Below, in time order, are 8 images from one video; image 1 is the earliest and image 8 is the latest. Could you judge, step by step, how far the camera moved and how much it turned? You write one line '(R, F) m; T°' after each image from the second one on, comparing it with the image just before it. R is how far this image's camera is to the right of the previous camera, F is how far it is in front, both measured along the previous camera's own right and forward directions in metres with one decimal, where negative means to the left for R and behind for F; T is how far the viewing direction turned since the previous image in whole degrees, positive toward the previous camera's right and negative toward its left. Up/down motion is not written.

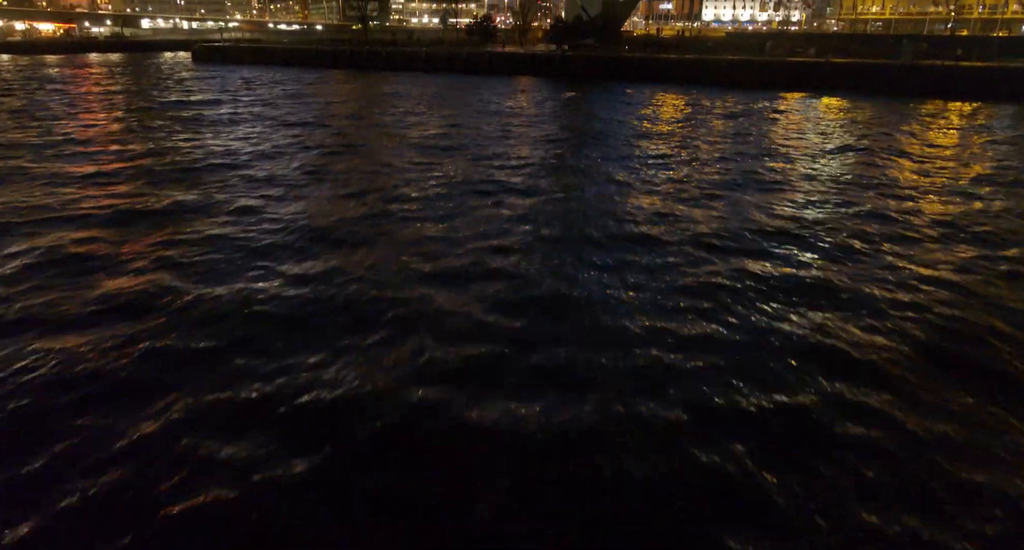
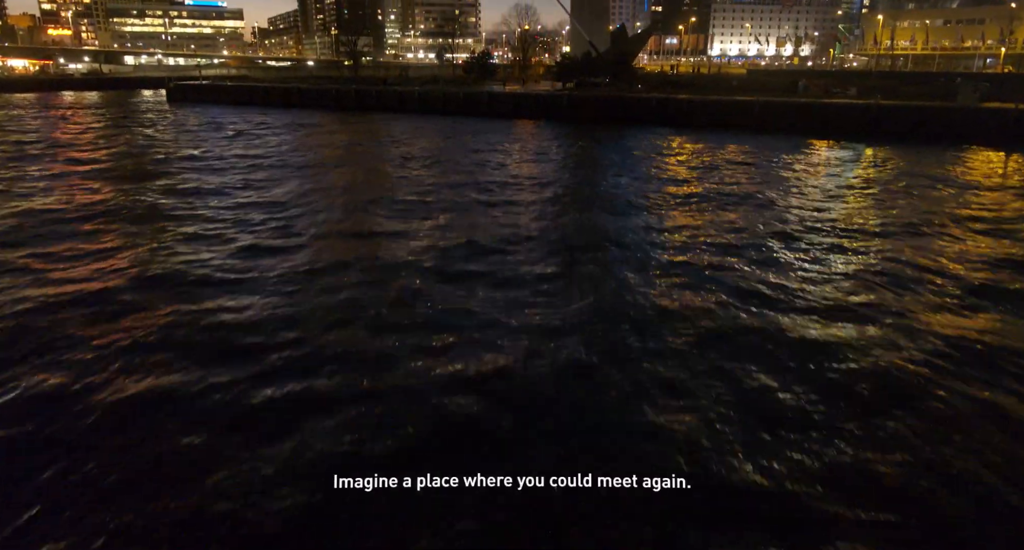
(-0.3, +4.9) m; 0°
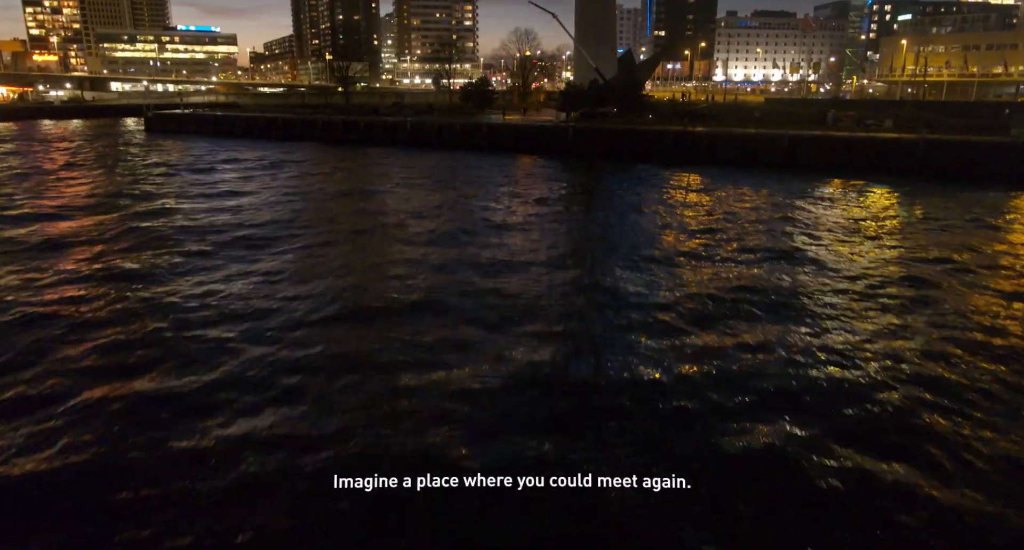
(-0.2, +3.7) m; 0°
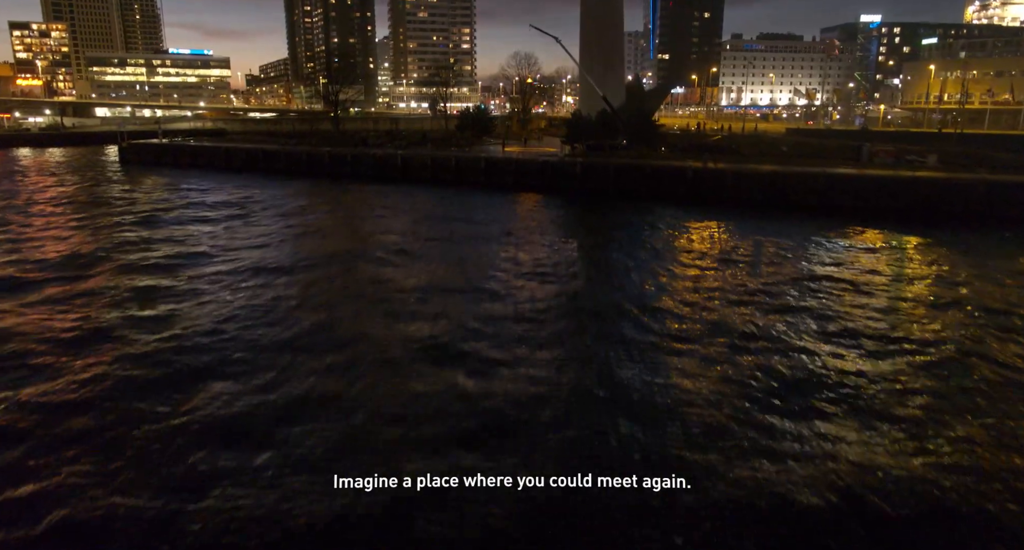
(-0.1, +3.7) m; 0°
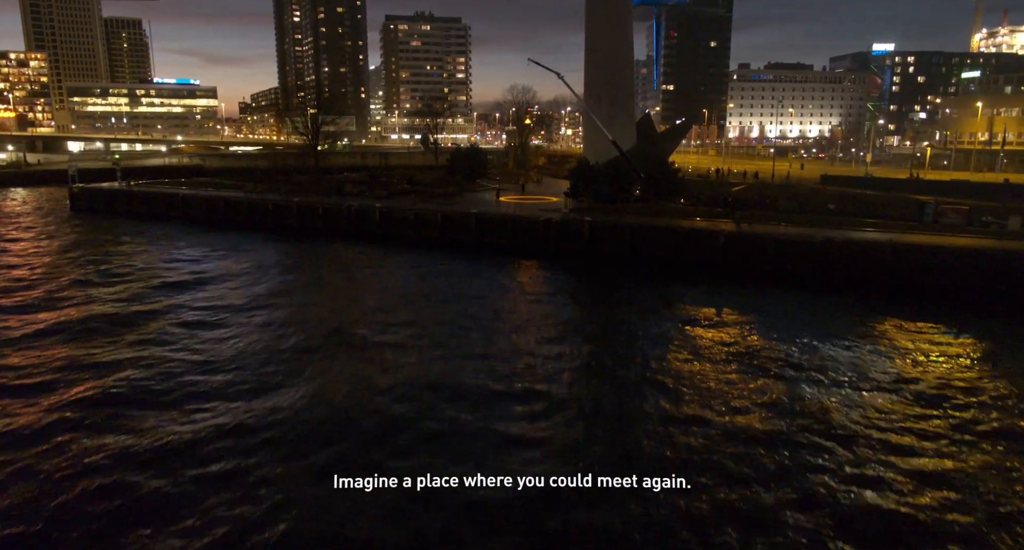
(0.0, +5.4) m; 0°
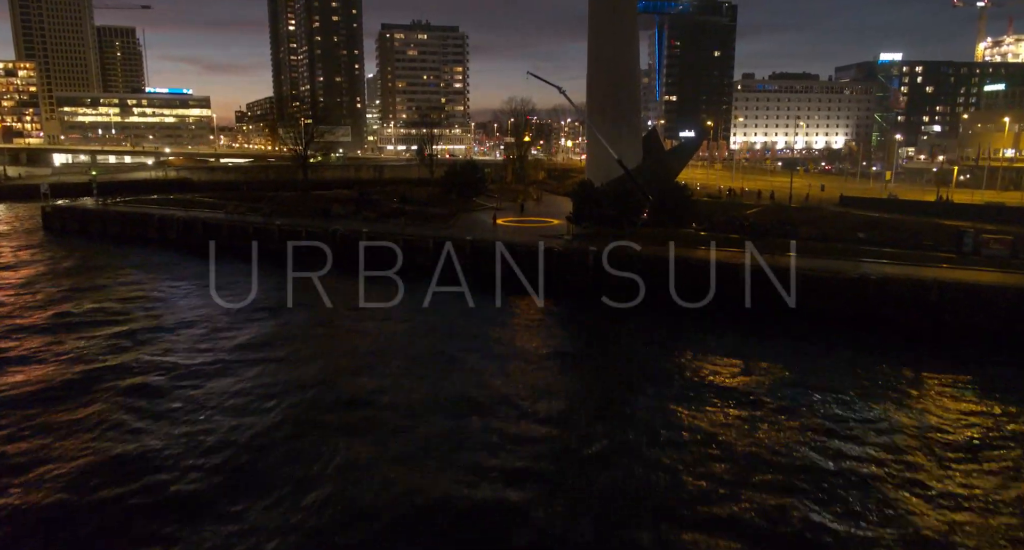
(0.0, +2.5) m; 0°
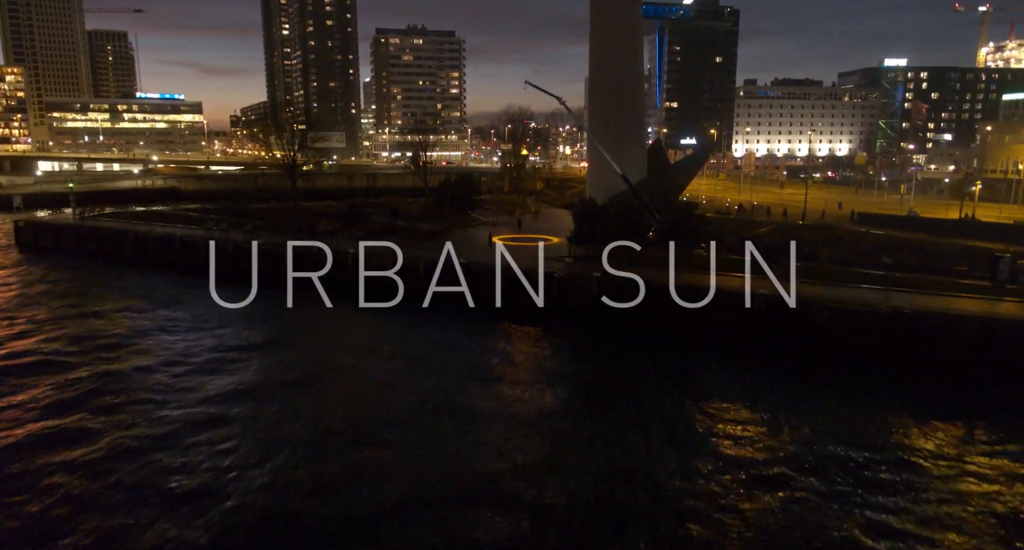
(0.0, +2.0) m; 0°
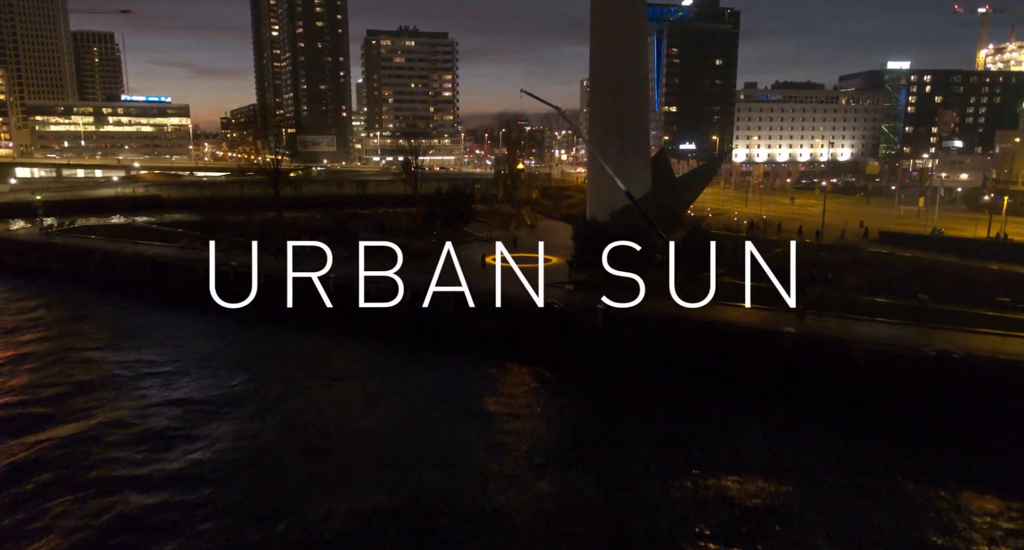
(-0.1, +2.4) m; 0°
